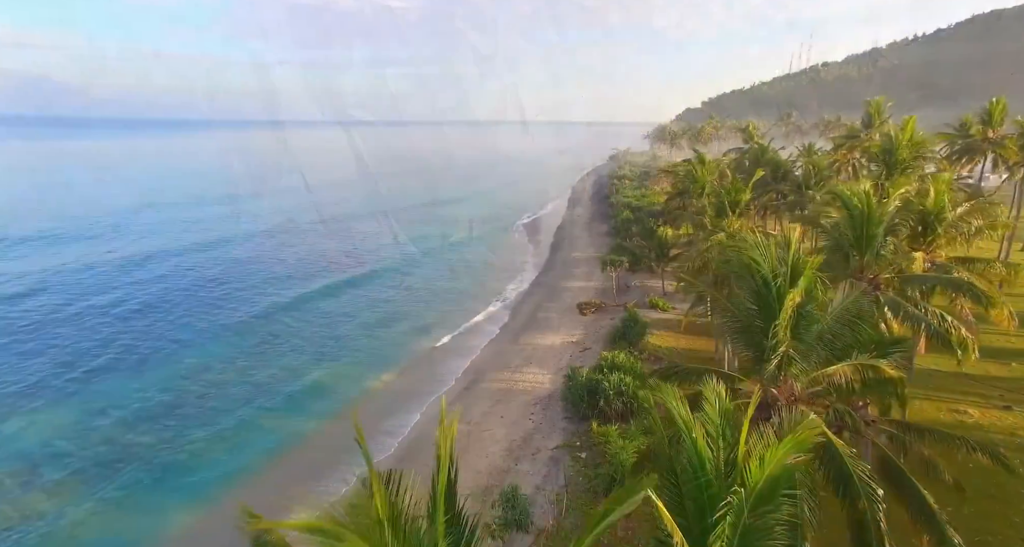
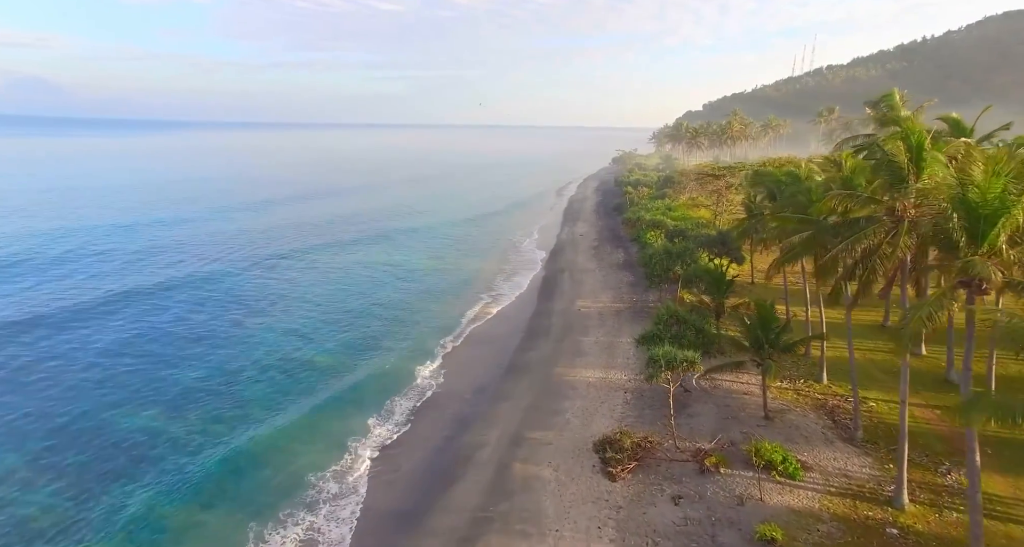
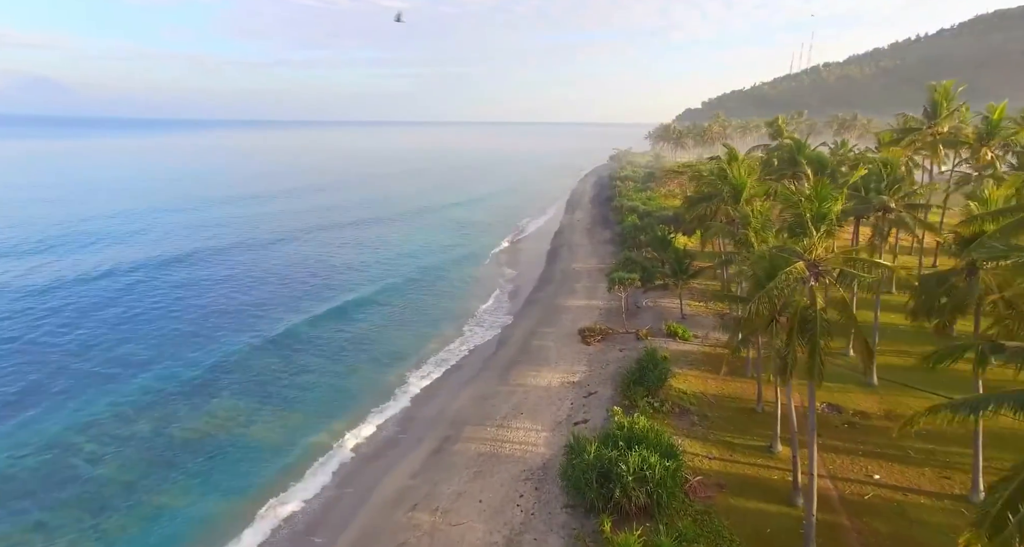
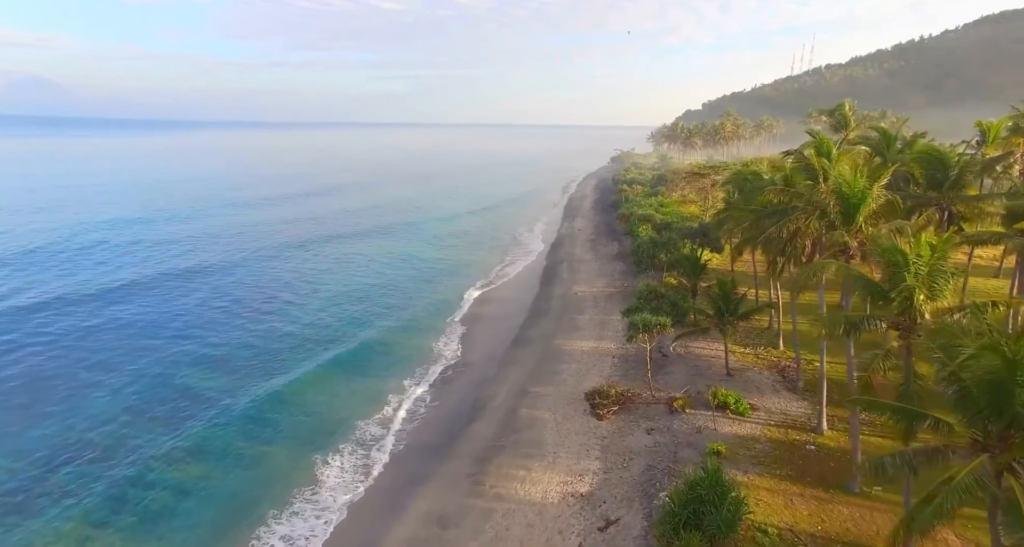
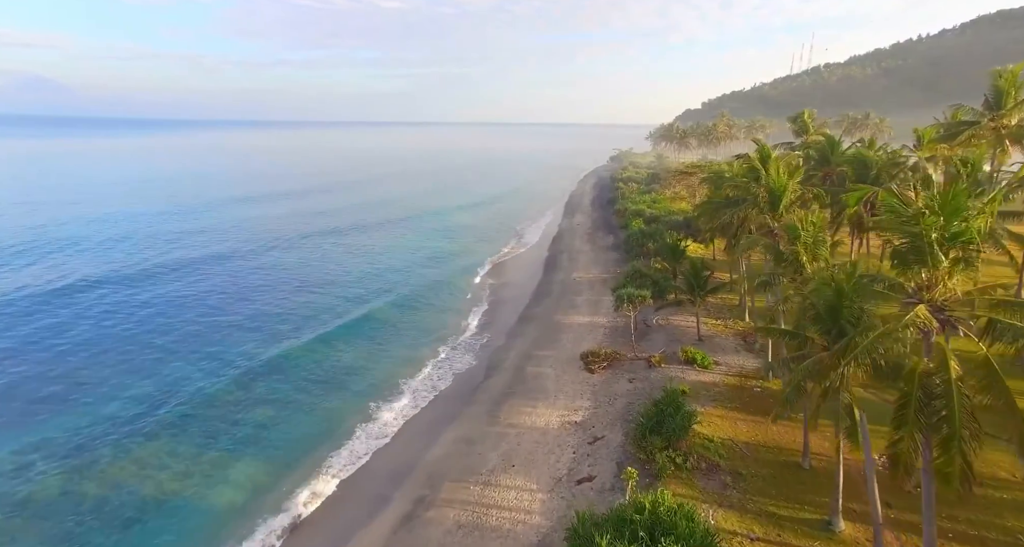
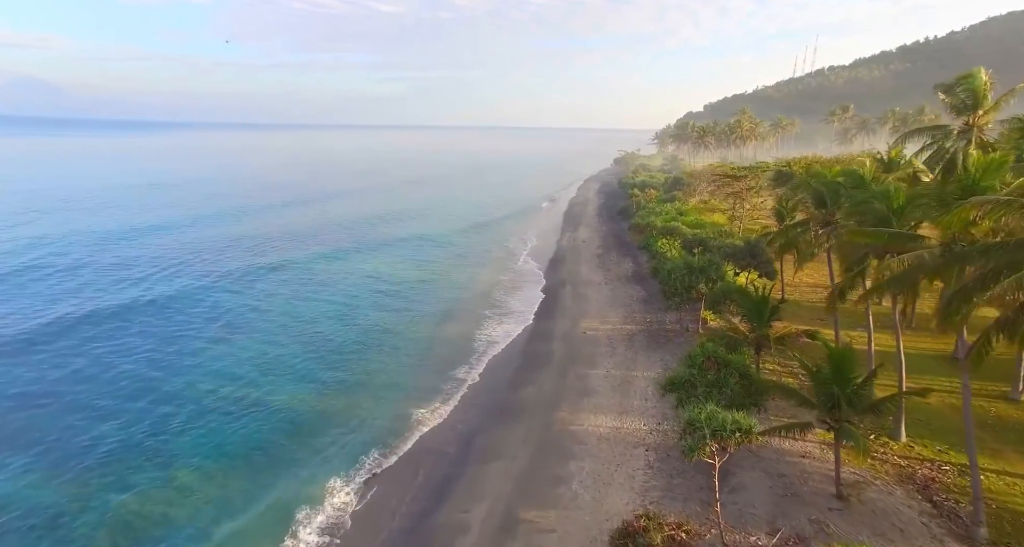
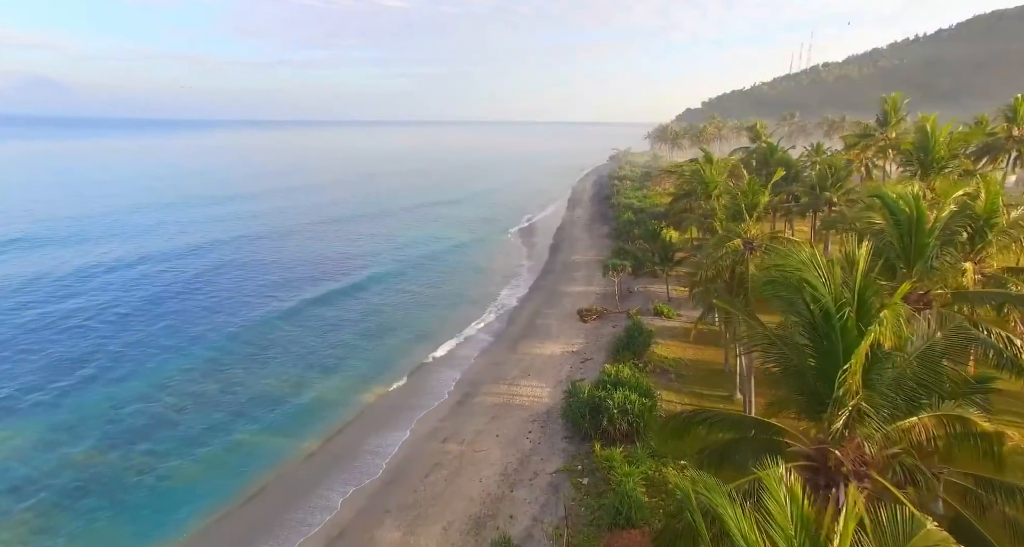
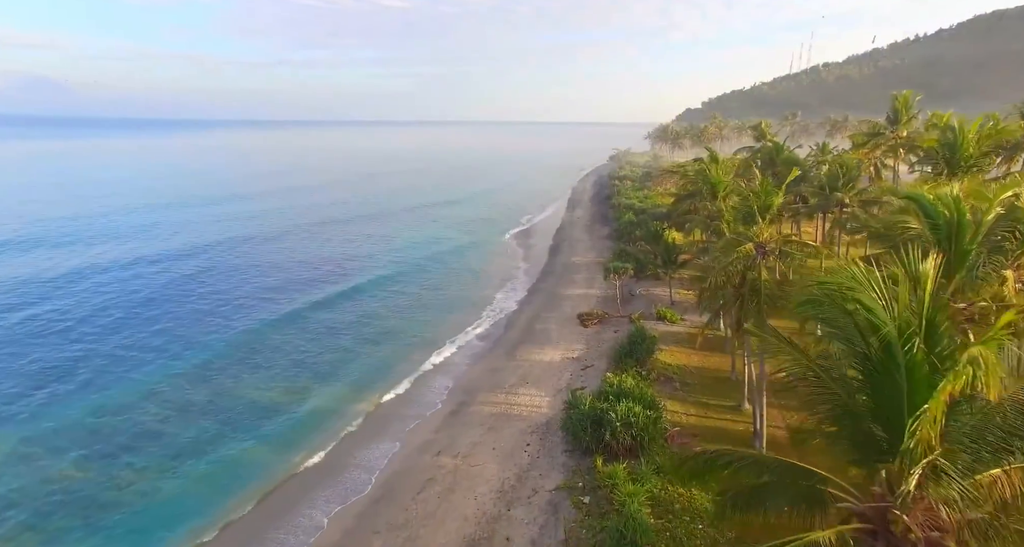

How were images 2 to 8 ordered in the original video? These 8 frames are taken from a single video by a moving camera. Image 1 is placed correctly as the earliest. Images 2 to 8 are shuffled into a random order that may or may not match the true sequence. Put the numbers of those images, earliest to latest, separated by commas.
7, 8, 3, 5, 4, 2, 6
